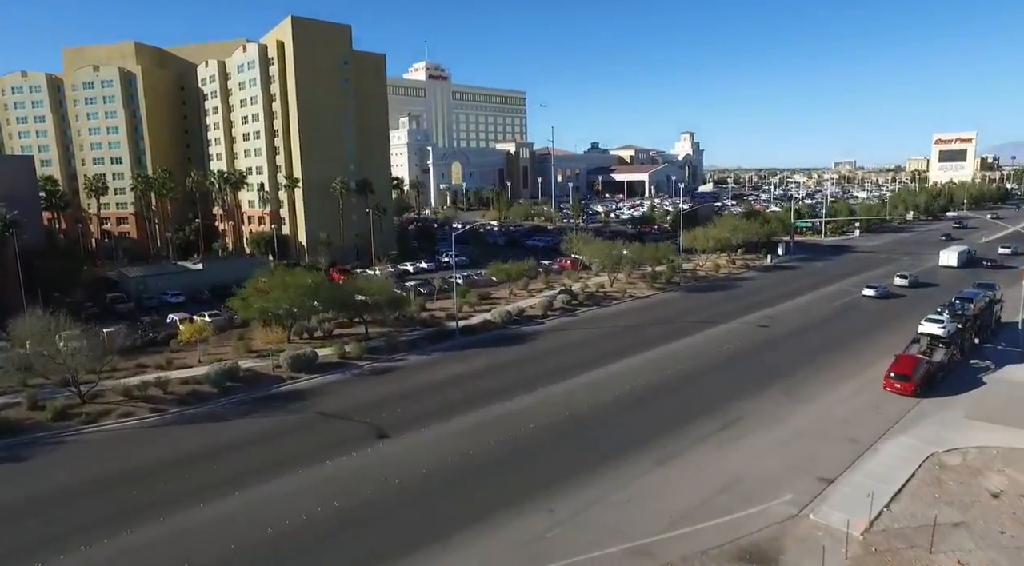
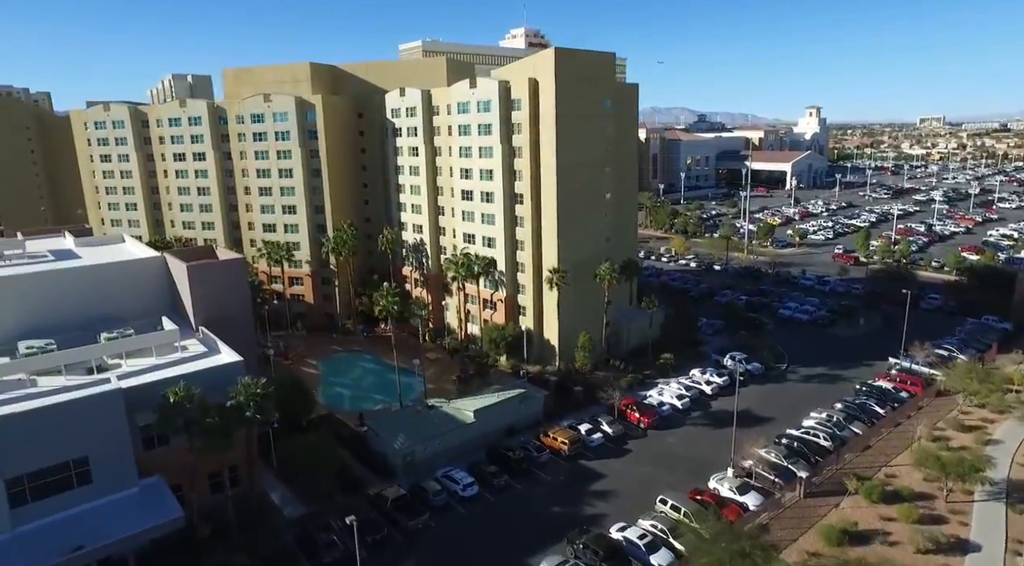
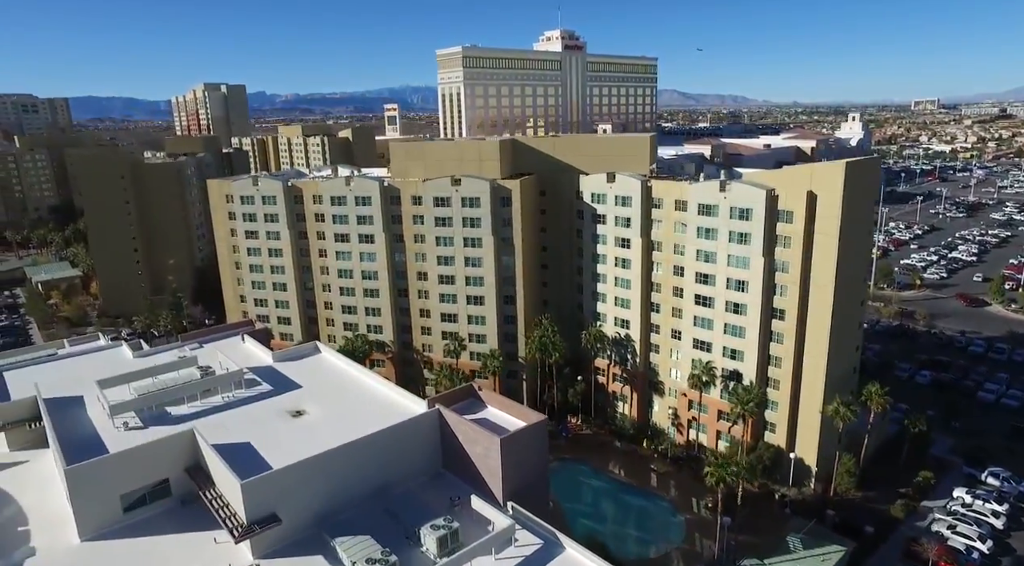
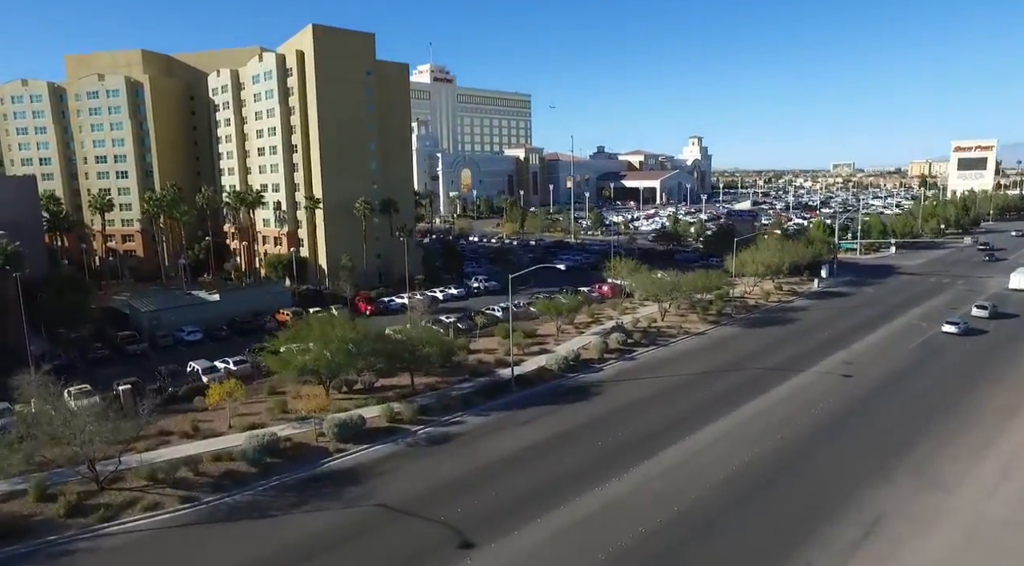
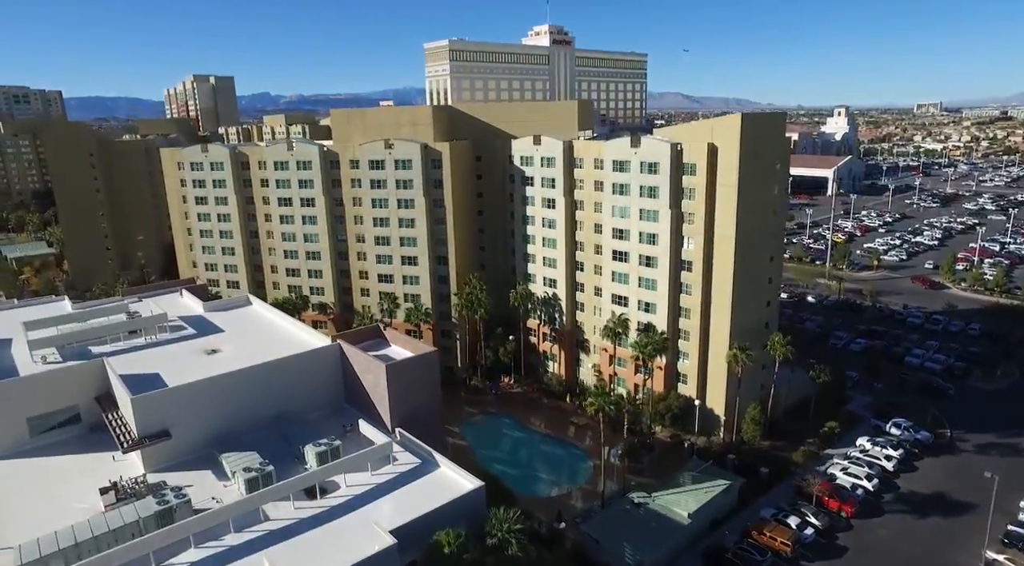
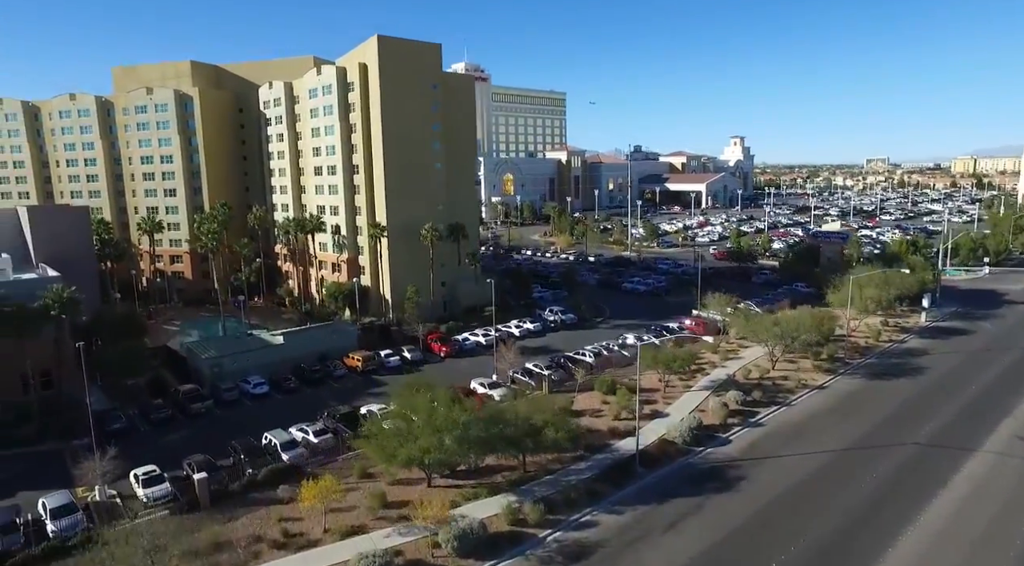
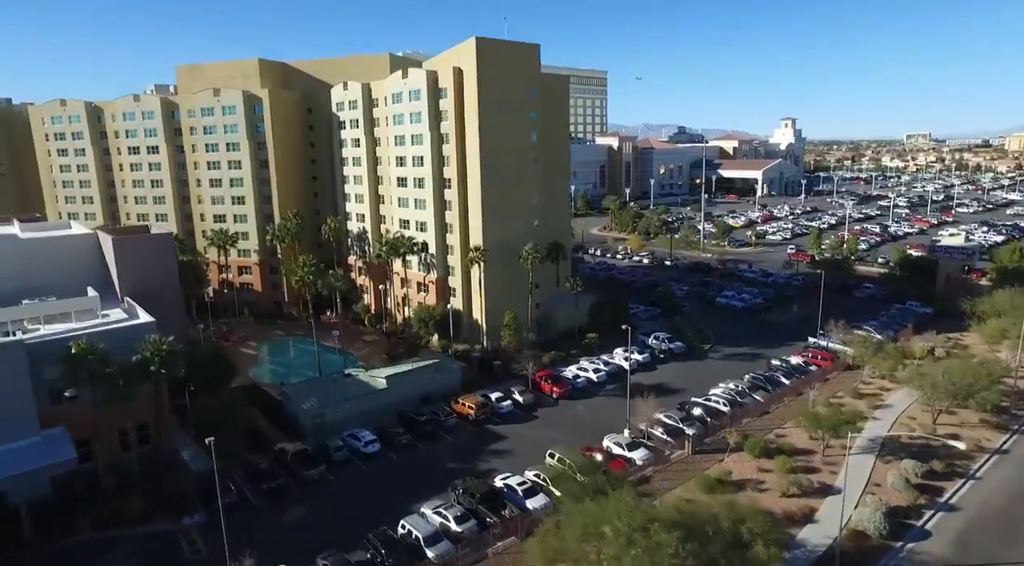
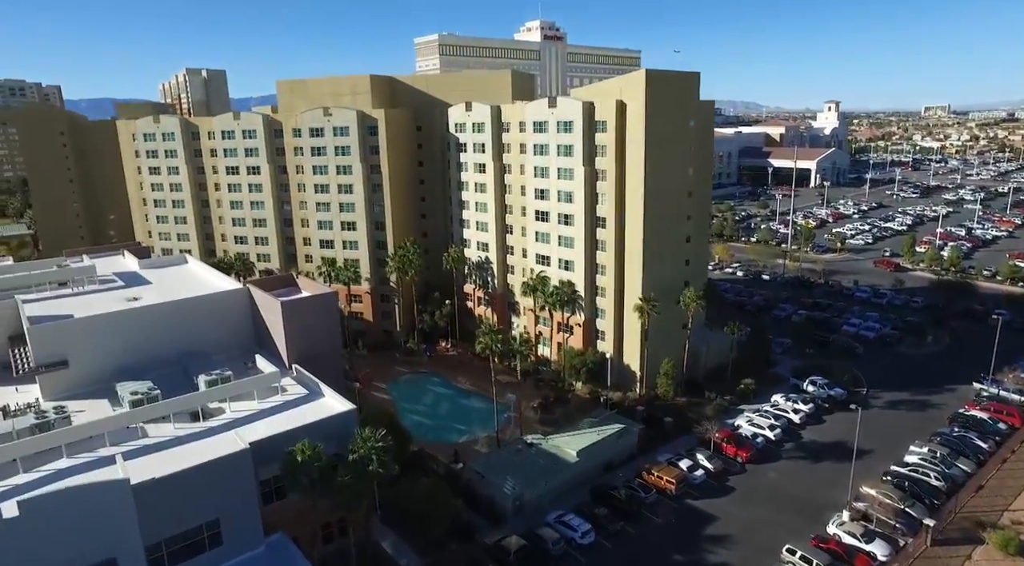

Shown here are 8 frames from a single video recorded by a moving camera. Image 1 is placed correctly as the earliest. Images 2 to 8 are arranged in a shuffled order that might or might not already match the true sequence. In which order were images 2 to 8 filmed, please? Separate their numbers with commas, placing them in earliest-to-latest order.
4, 6, 7, 2, 8, 5, 3
